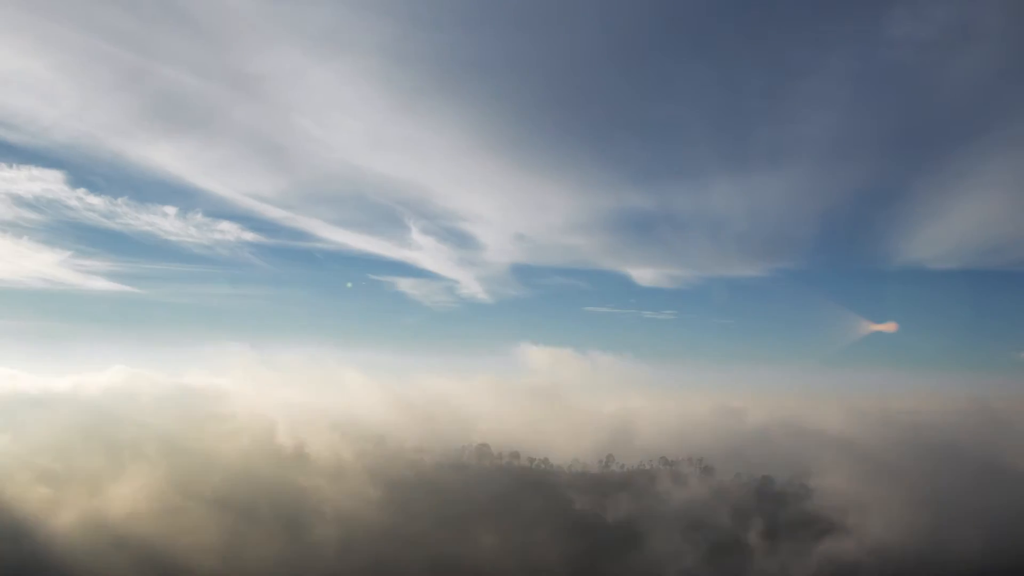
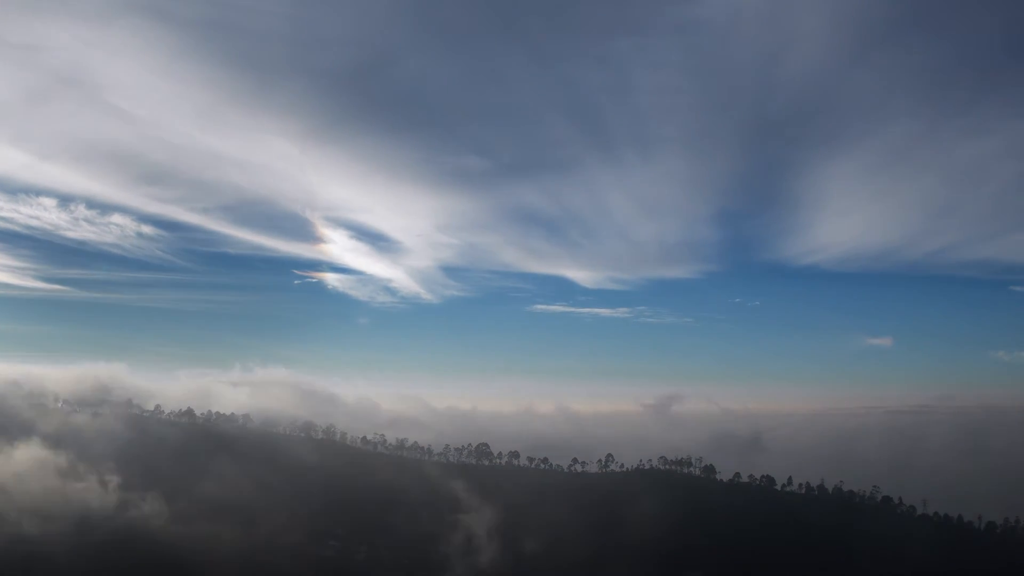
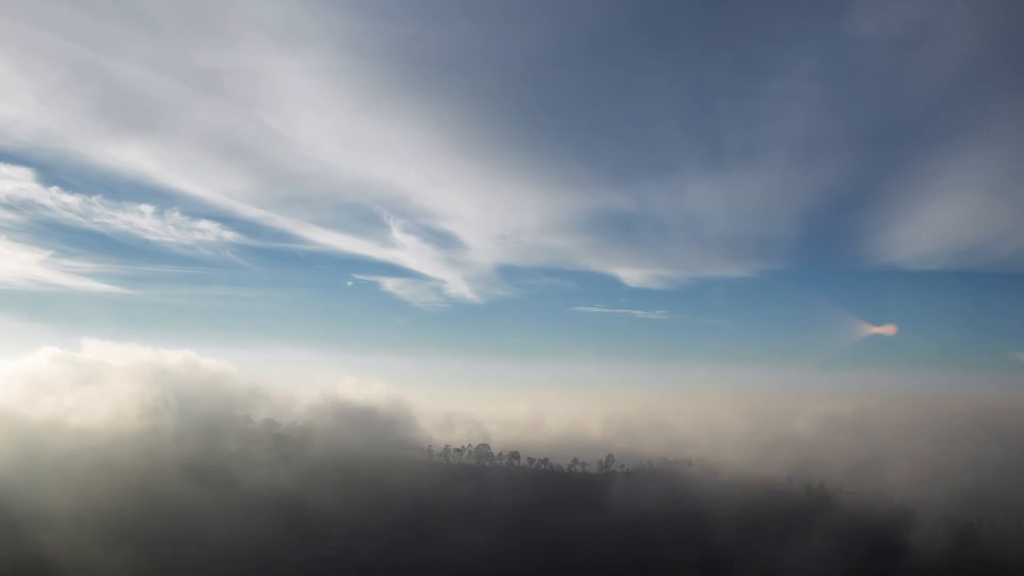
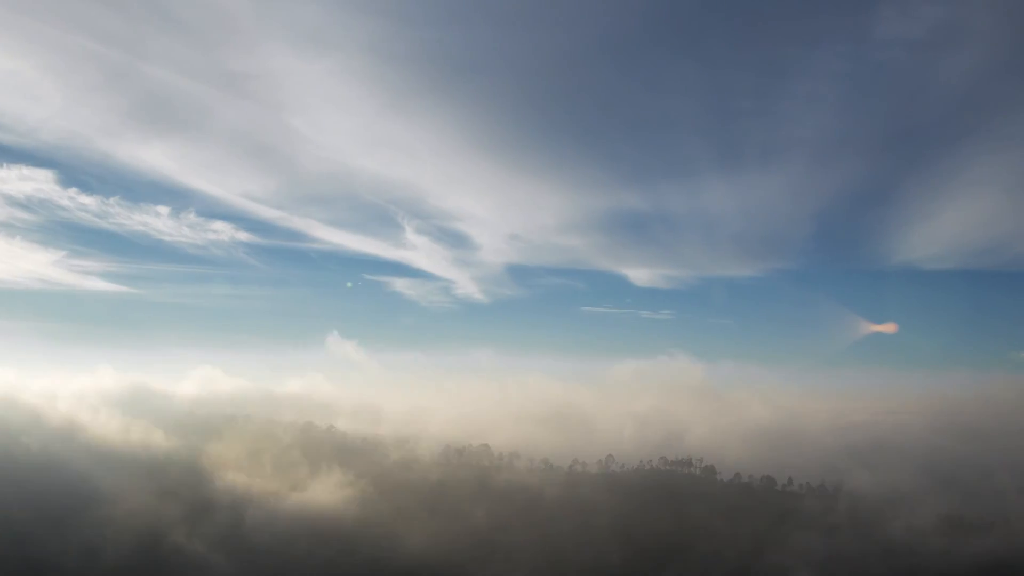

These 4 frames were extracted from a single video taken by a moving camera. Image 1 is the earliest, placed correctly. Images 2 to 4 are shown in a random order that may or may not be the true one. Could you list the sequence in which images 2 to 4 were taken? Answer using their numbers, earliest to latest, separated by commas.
4, 3, 2
